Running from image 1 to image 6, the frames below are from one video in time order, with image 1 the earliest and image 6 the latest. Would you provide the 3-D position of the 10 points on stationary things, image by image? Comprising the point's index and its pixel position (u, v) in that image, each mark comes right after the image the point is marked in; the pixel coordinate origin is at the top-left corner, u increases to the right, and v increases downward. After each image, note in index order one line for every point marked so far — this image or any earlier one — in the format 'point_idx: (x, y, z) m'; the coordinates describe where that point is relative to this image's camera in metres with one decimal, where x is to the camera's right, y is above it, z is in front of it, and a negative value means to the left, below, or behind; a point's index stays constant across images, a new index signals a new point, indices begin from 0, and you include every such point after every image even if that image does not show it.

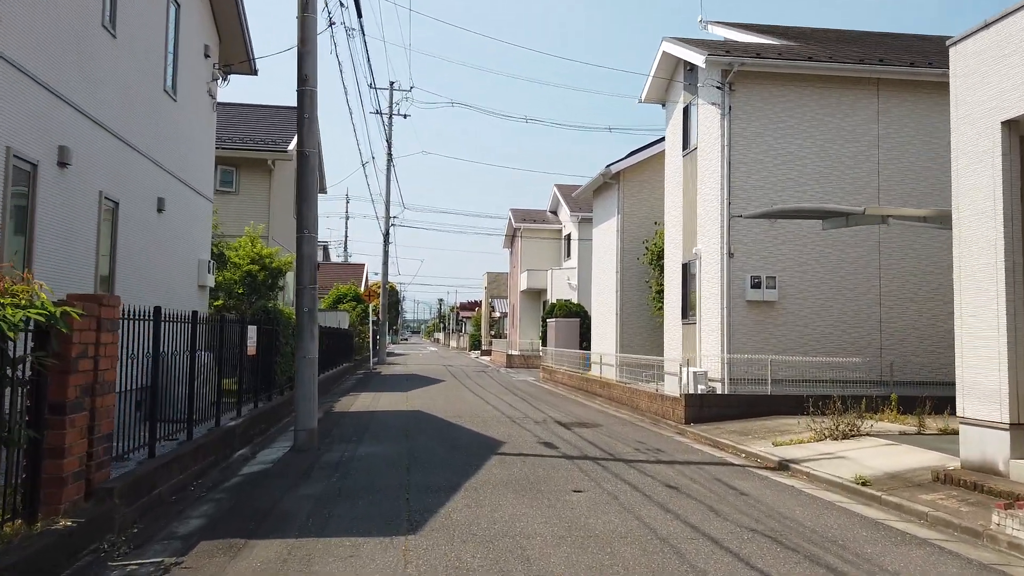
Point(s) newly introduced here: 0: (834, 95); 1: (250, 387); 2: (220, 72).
0: (+6.7, +4.0, +15.7) m
1: (-4.5, -1.7, +13.0) m
2: (-6.0, +4.4, +15.4) m
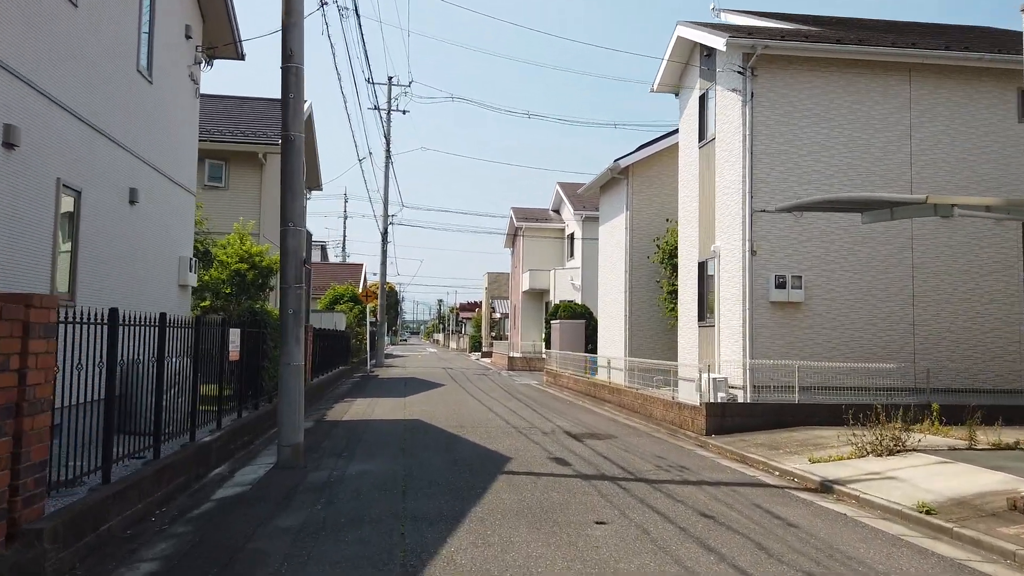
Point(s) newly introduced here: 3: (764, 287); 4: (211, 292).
0: (+6.8, +4.0, +14.6) m
1: (-4.4, -1.7, +11.9) m
2: (-5.9, +4.4, +14.3) m
3: (+4.7, 0.0, +14.1) m
4: (-6.8, -0.1, +17.1) m
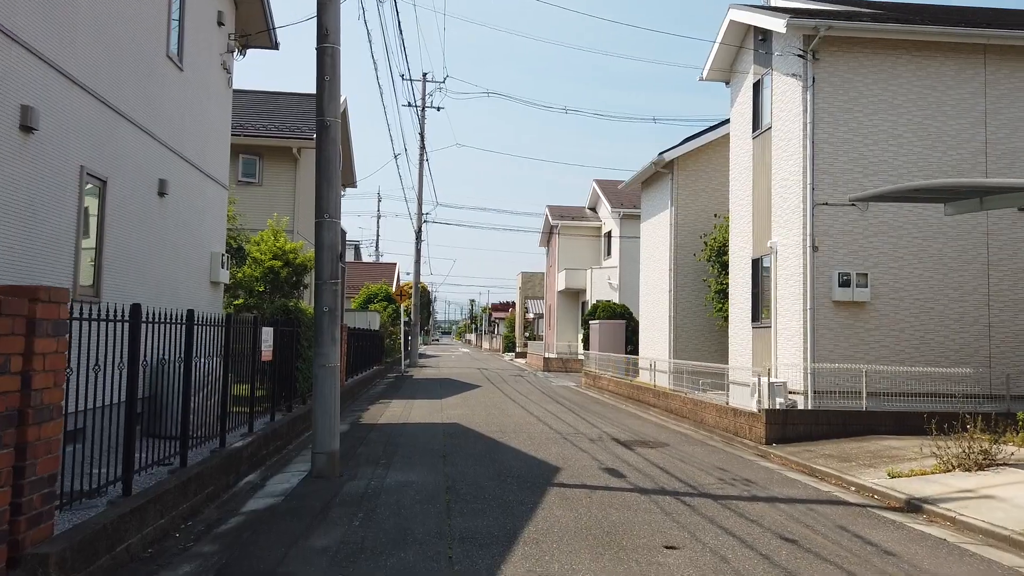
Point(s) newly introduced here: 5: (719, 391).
0: (+7.6, +4.0, +13.6) m
1: (-3.7, -1.6, +11.4) m
2: (-5.1, +4.5, +13.9) m
3: (+5.5, 0.0, +13.1) m
4: (-5.9, 0.0, +16.6) m
5: (+4.0, -2.0, +14.7) m
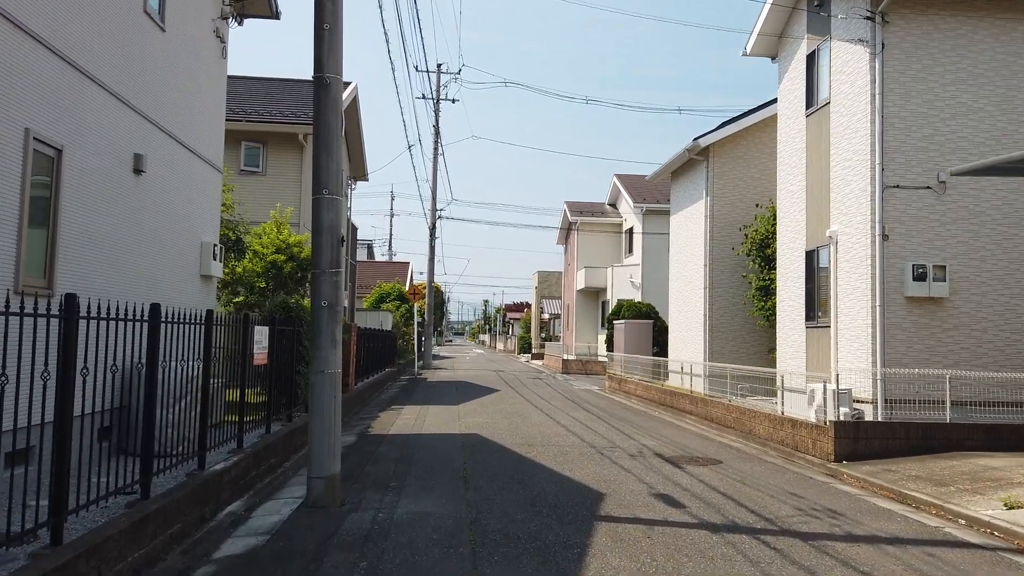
0: (+8.0, +4.1, +11.9) m
1: (-3.4, -1.5, +9.9) m
2: (-4.6, +4.6, +12.4) m
3: (+5.9, +0.1, +11.5) m
4: (-5.4, 0.0, +15.2) m
5: (+4.5, -1.9, +13.1) m
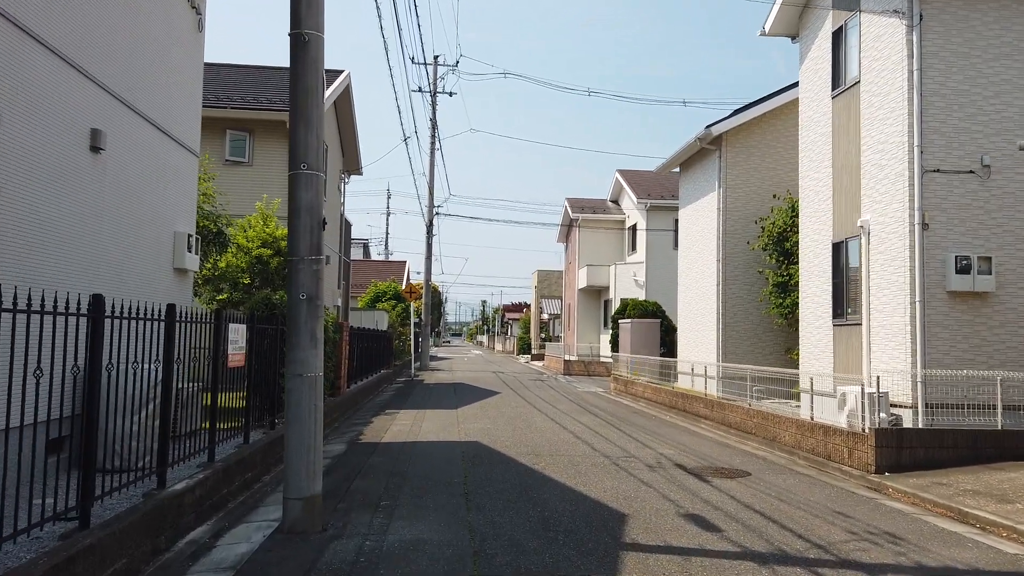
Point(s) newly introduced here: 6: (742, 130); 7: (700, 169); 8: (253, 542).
0: (+8.1, +4.2, +10.9) m
1: (-3.3, -1.5, +8.9) m
2: (-4.6, +4.7, +11.4) m
3: (+5.9, +0.2, +10.5) m
4: (-5.4, +0.1, +14.2) m
5: (+4.5, -1.8, +12.1) m
6: (+5.4, +3.7, +17.6) m
7: (+4.8, +3.0, +19.1) m
8: (-2.1, -2.0, +6.0) m
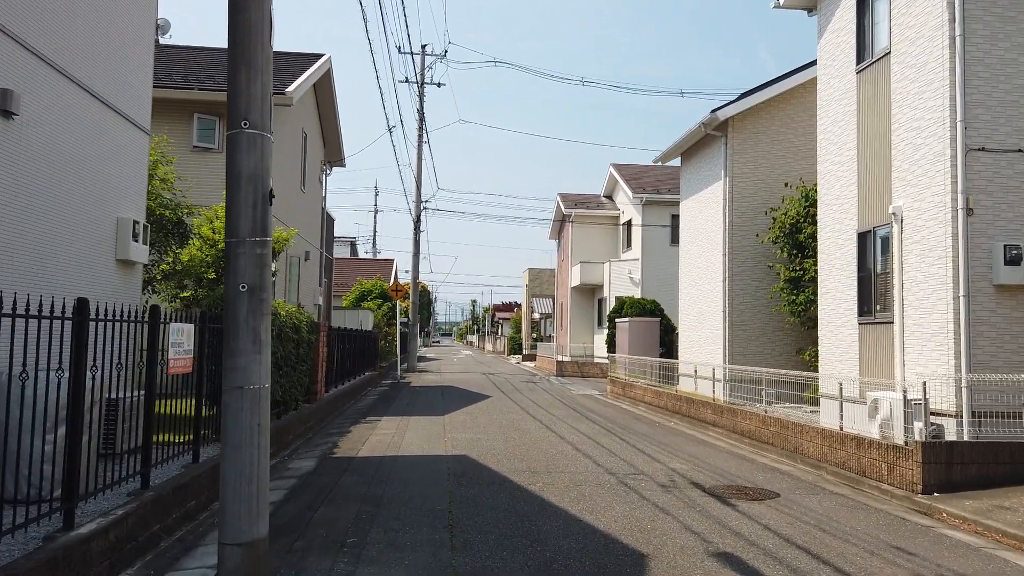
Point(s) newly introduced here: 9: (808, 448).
0: (+8.0, +4.3, +9.8) m
1: (-3.4, -1.4, +7.6) m
2: (-4.7, +4.7, +10.1) m
3: (+5.9, +0.3, +9.3) m
4: (-5.5, +0.2, +12.8) m
5: (+4.4, -1.7, +10.9) m
6: (+5.2, +3.8, +16.4) m
7: (+4.6, +3.1, +17.9) m
8: (-2.1, -2.0, +4.8) m
9: (+4.2, -2.2, +10.6) m
